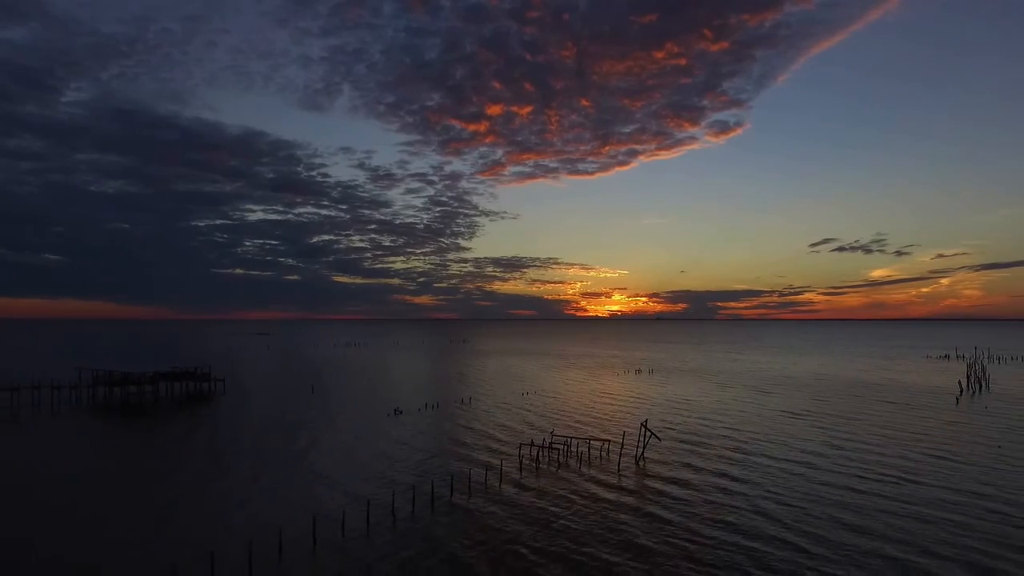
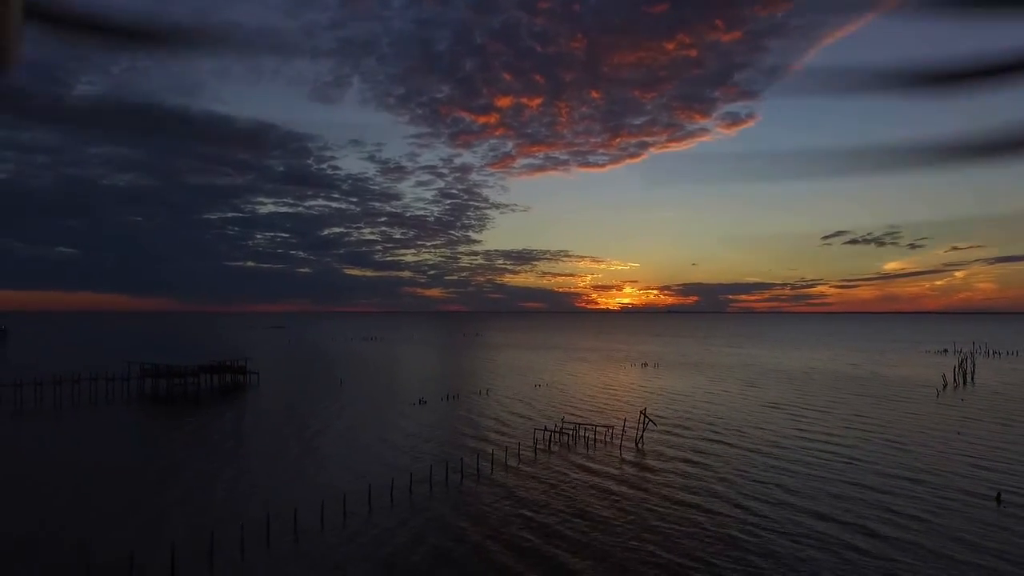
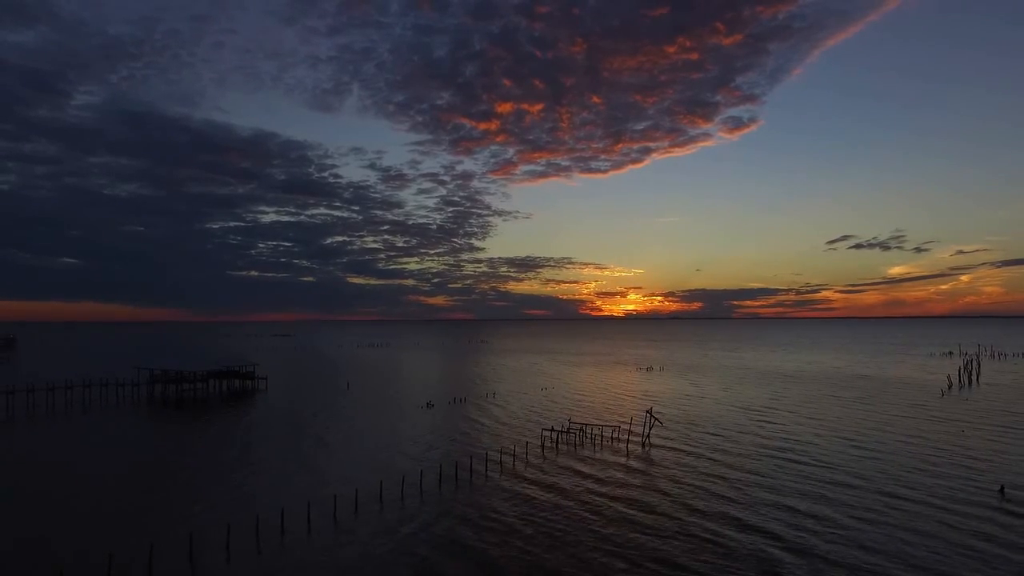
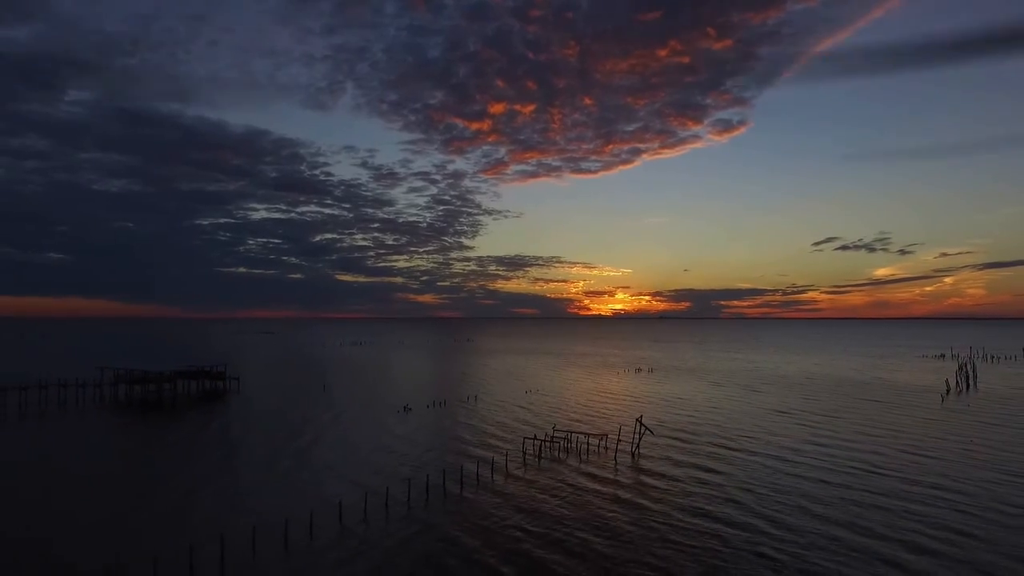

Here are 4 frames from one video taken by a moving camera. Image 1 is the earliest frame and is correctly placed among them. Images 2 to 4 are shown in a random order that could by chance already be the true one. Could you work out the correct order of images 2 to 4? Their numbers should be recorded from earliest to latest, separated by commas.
4, 2, 3
